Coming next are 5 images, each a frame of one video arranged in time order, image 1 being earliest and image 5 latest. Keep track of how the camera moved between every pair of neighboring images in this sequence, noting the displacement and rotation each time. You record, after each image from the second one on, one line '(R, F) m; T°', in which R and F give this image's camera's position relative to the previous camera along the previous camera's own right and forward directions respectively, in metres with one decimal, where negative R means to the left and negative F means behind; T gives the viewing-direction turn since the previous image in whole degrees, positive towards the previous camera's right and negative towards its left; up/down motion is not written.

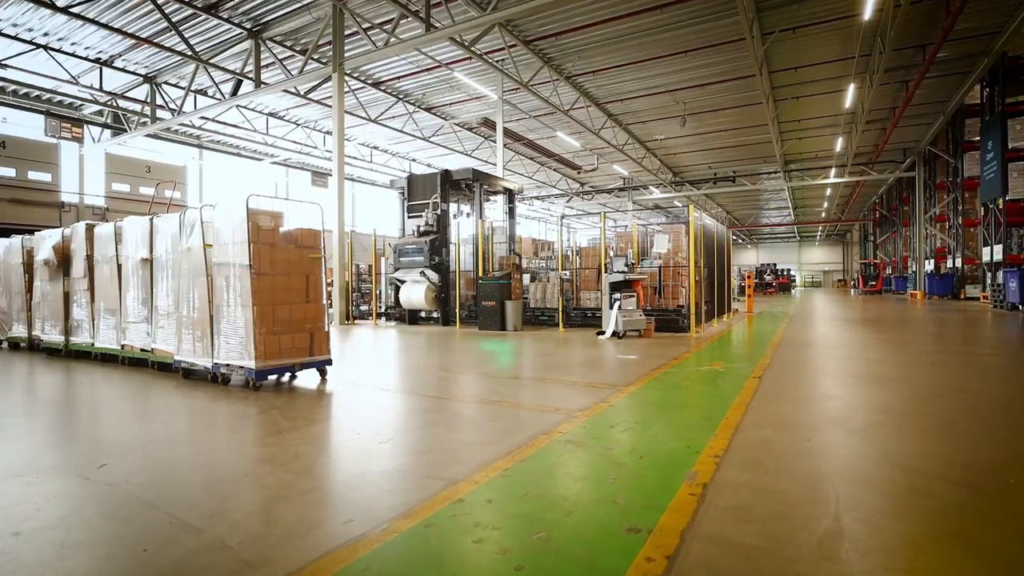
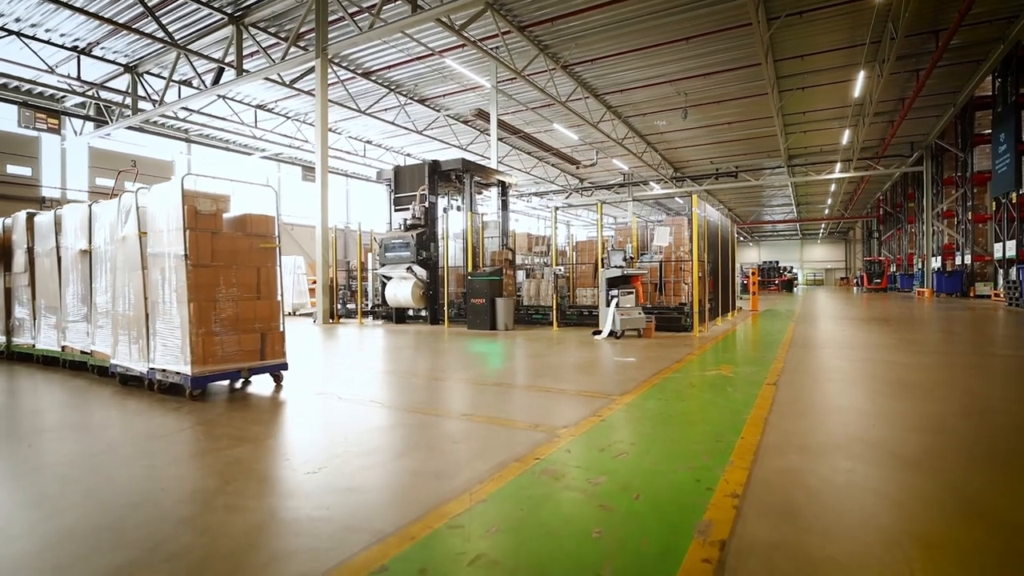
(+0.2, +0.5) m; 0°
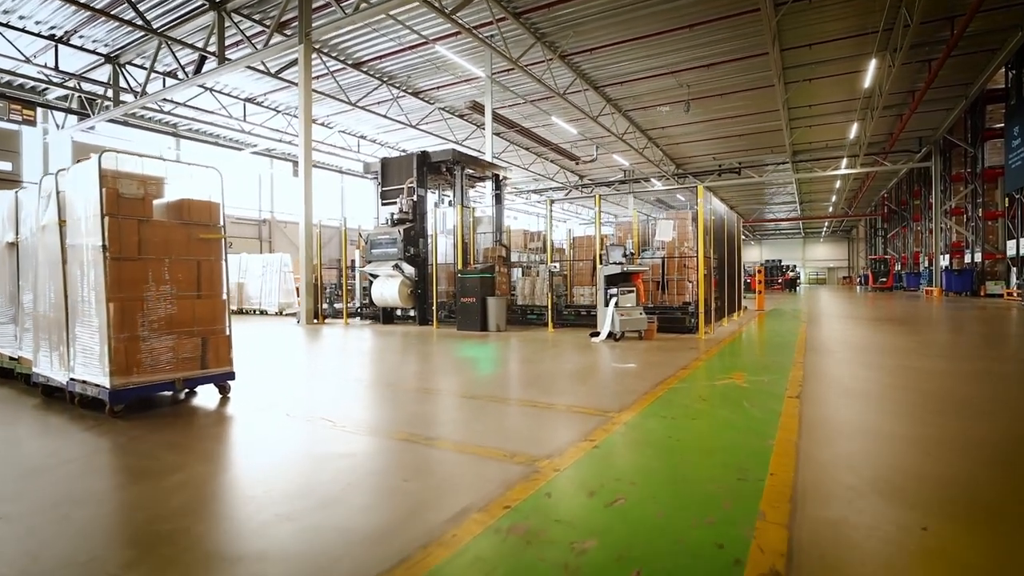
(+0.1, +0.5) m; 0°
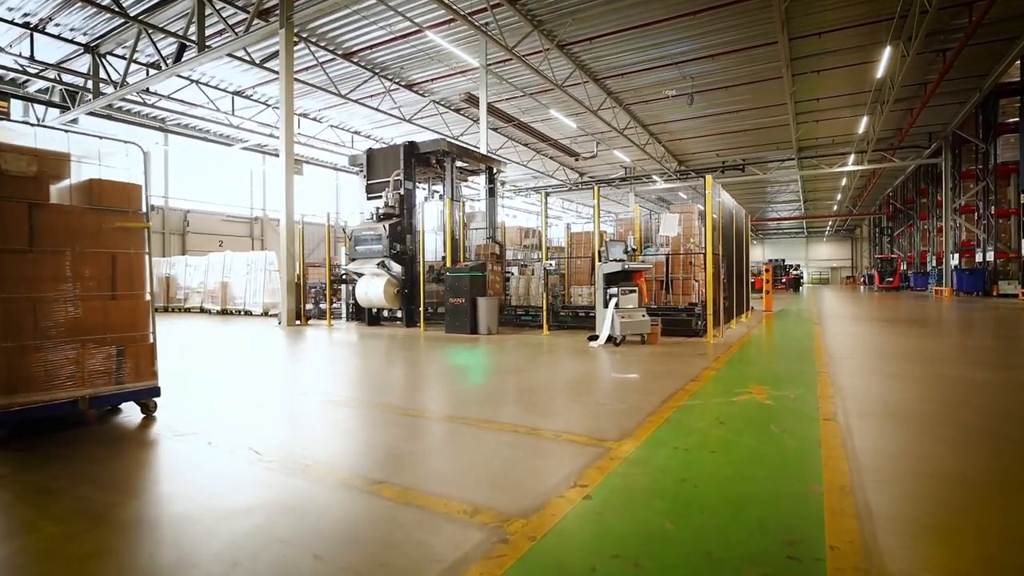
(+0.1, +0.6) m; 0°
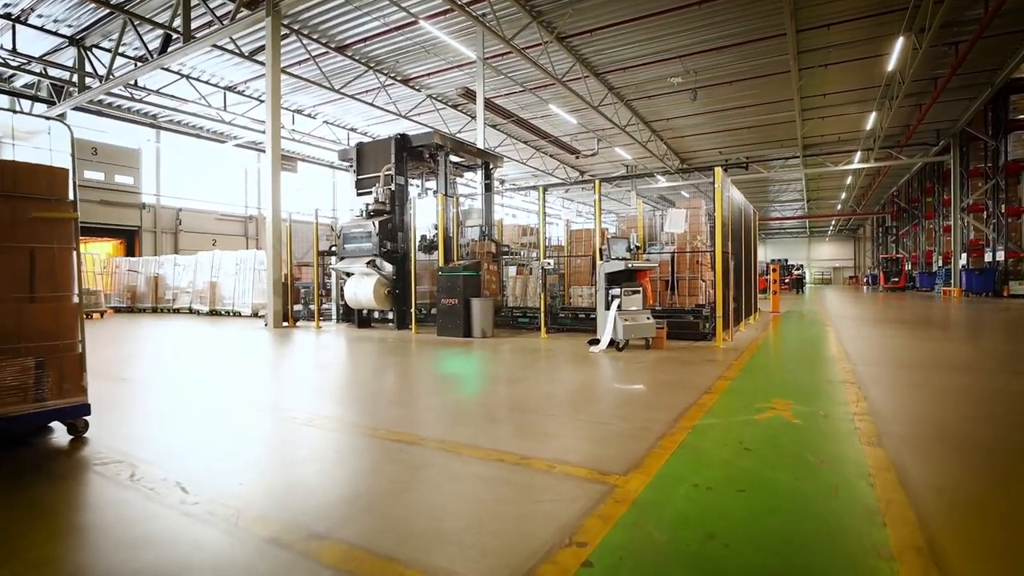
(+0.1, +0.4) m; 0°
